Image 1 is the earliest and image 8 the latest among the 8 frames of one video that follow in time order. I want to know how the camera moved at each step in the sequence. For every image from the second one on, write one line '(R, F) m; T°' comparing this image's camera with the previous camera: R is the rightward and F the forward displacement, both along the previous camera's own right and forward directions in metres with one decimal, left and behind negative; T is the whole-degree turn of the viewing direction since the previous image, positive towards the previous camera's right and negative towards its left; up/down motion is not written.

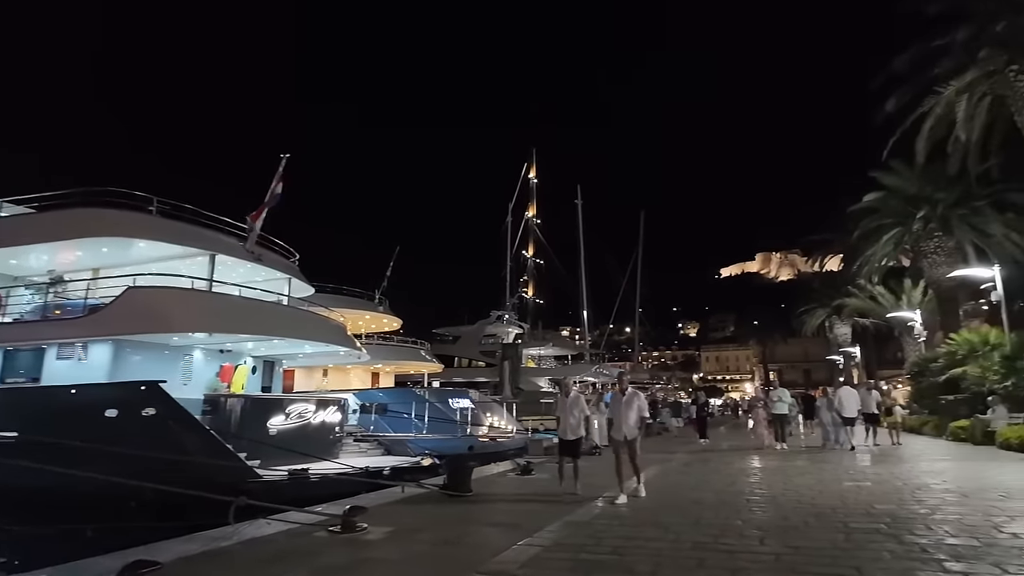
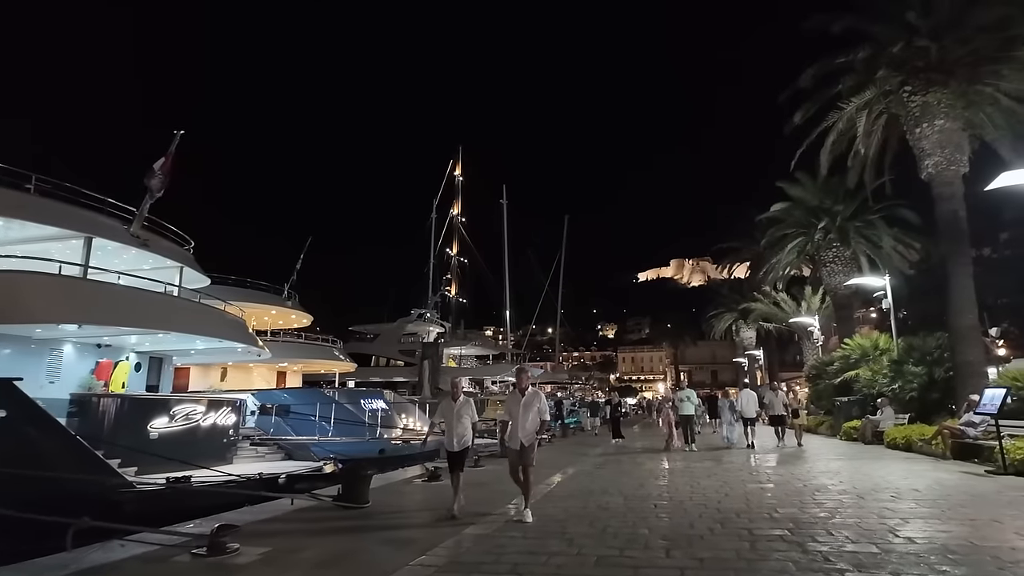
(+0.2, +0.4) m; +7°
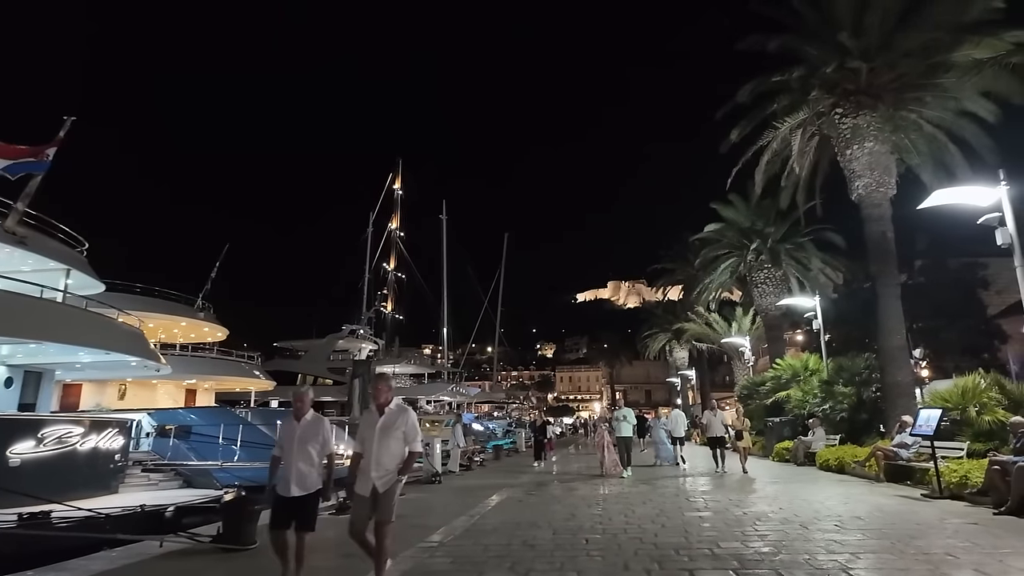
(+0.2, +0.9) m; +5°
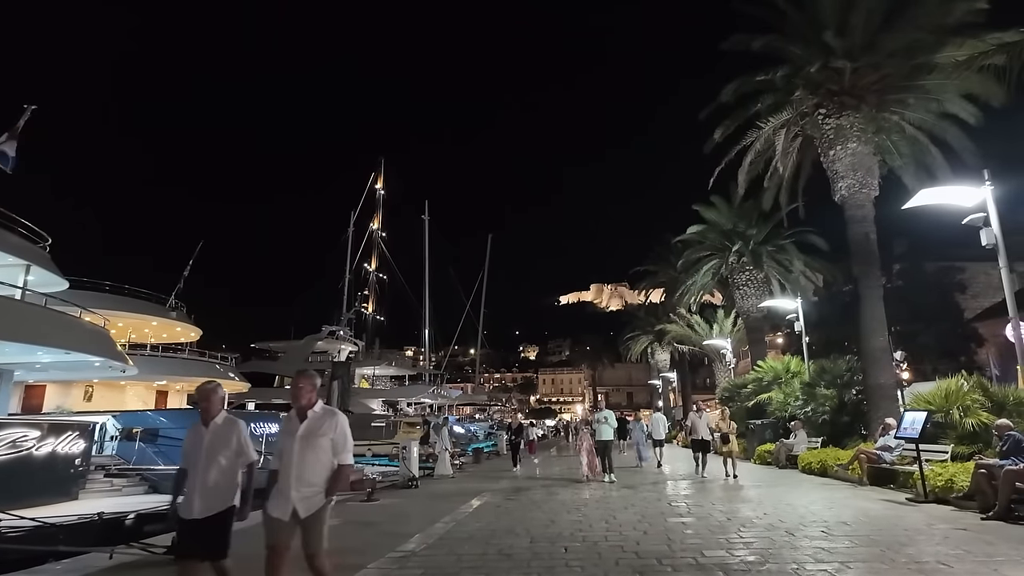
(+0.1, +0.3) m; +2°
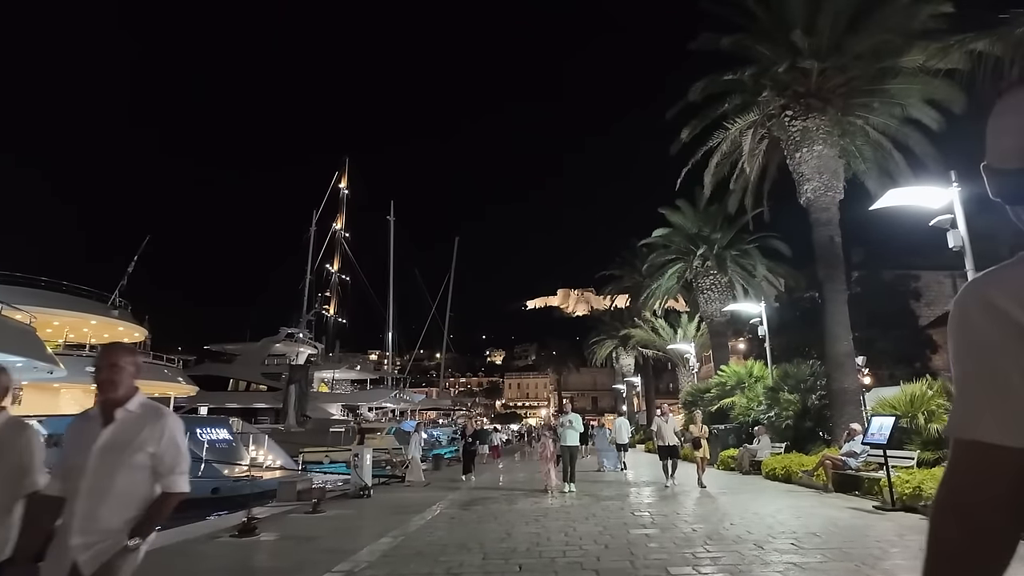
(+0.1, +0.6) m; +3°
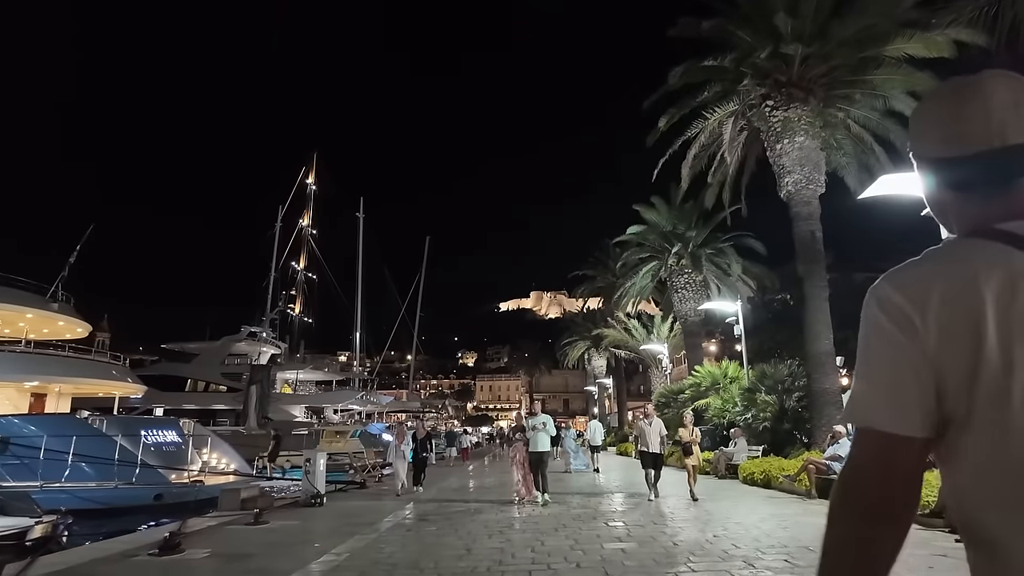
(+0.1, +1.0) m; +2°
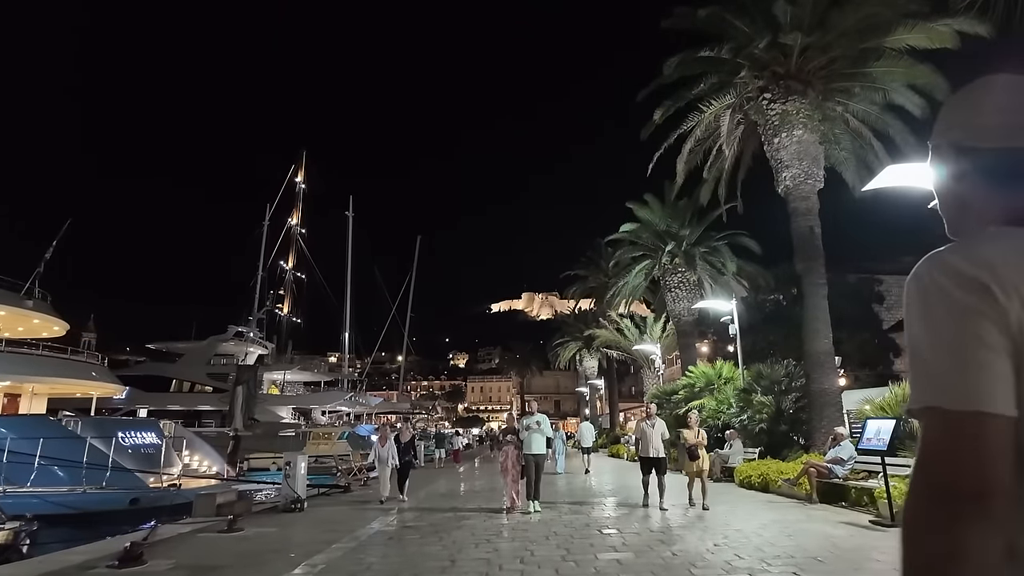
(0.0, +0.5) m; +1°
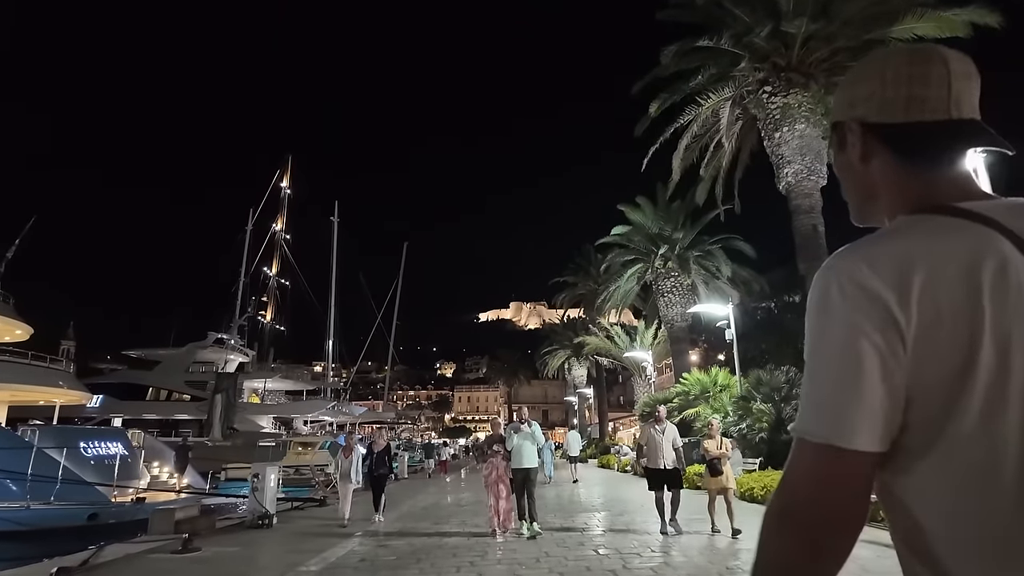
(0.0, +0.9) m; +1°
